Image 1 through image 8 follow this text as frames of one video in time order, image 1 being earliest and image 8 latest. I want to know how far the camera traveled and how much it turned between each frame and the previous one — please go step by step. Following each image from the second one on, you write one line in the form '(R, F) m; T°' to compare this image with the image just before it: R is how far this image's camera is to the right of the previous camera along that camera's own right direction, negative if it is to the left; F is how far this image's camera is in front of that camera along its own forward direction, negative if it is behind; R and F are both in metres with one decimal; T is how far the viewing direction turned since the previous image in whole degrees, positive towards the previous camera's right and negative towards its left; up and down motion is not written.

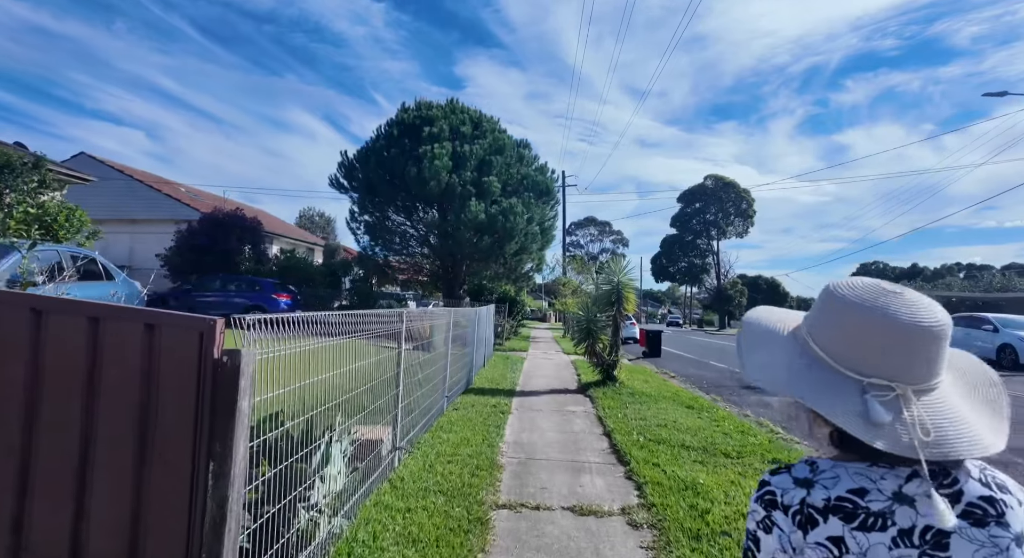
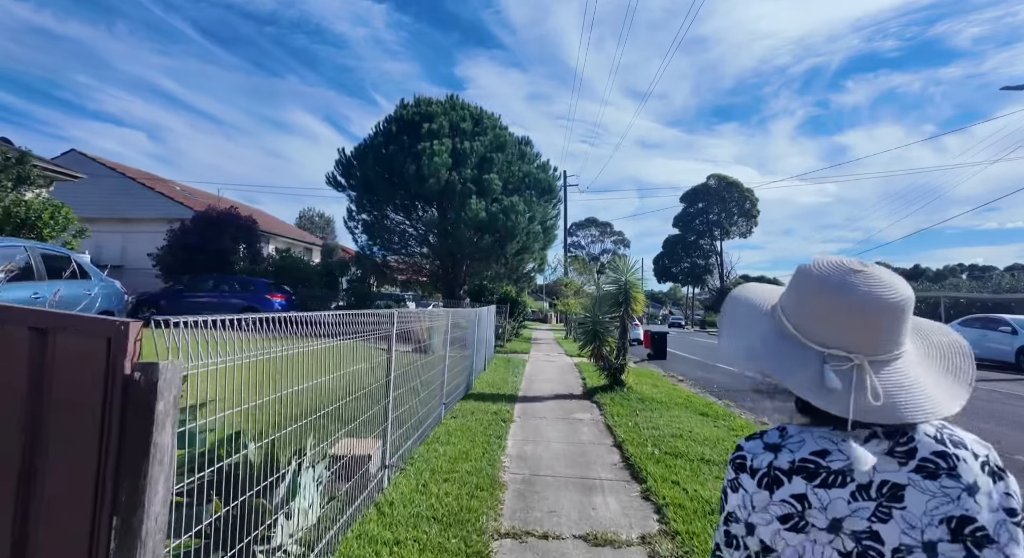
(0.0, +0.4) m; 0°
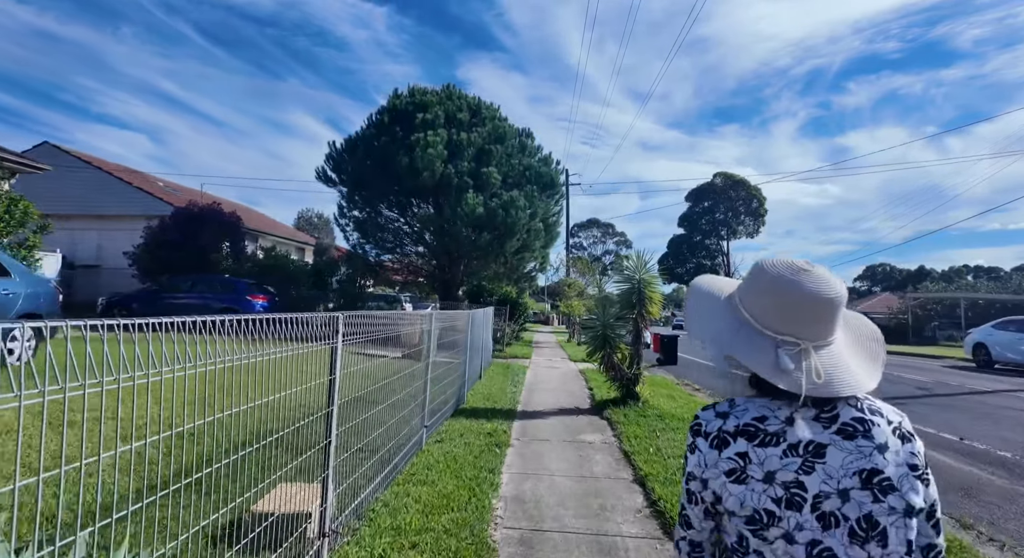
(0.0, +1.0) m; 0°
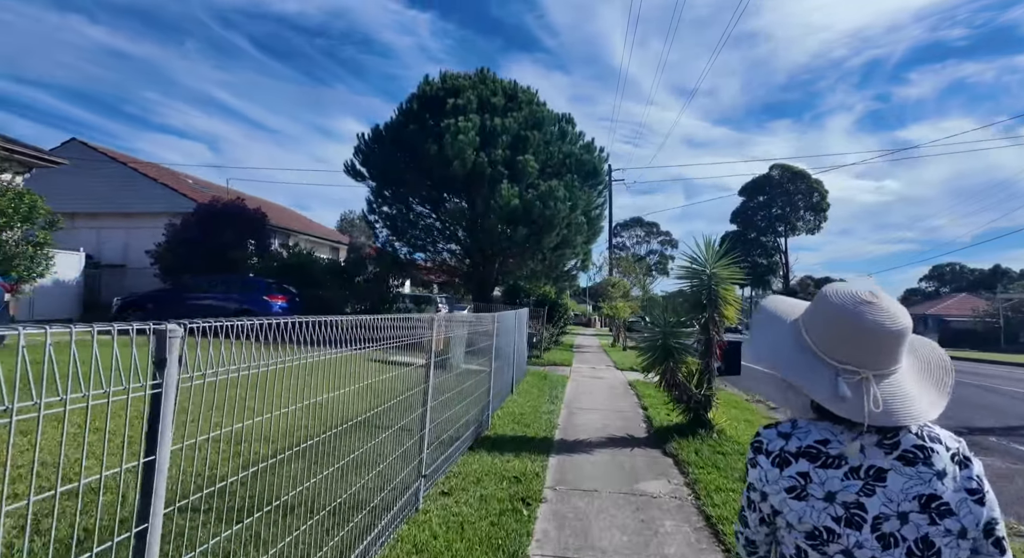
(+0.1, +1.4) m; -4°
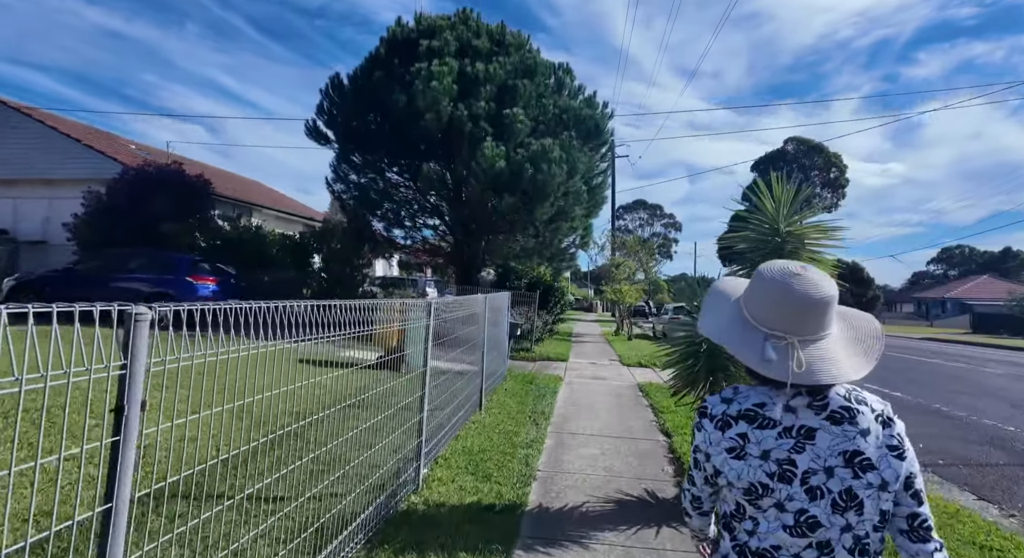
(+0.4, +2.2) m; 0°
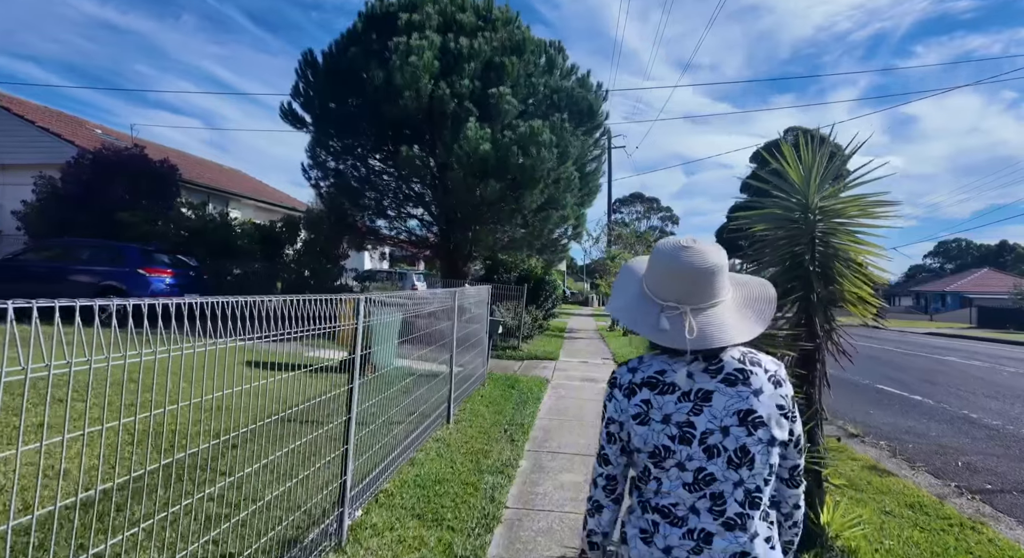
(+0.2, +0.8) m; 0°
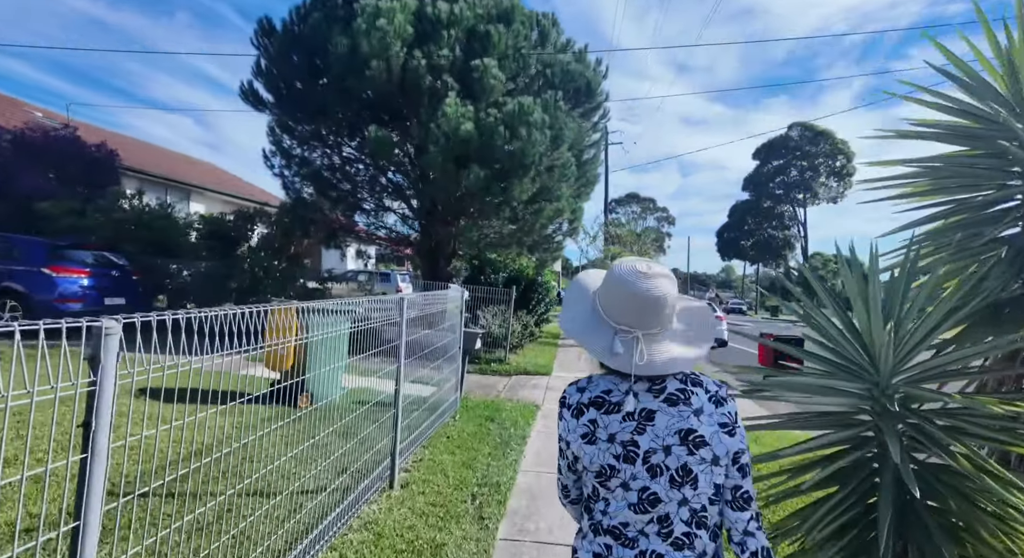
(+0.2, +1.4) m; +1°
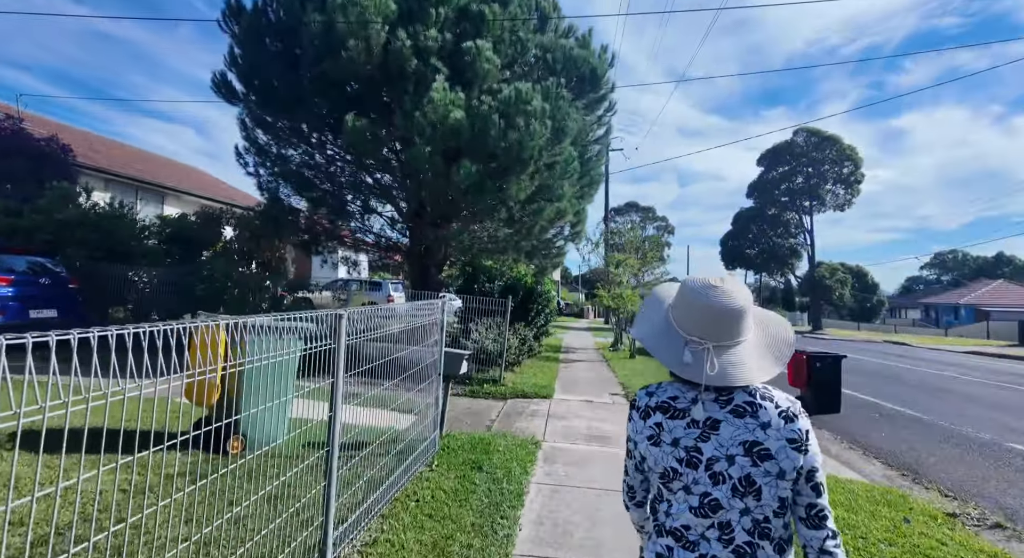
(0.0, +1.1) m; 0°
